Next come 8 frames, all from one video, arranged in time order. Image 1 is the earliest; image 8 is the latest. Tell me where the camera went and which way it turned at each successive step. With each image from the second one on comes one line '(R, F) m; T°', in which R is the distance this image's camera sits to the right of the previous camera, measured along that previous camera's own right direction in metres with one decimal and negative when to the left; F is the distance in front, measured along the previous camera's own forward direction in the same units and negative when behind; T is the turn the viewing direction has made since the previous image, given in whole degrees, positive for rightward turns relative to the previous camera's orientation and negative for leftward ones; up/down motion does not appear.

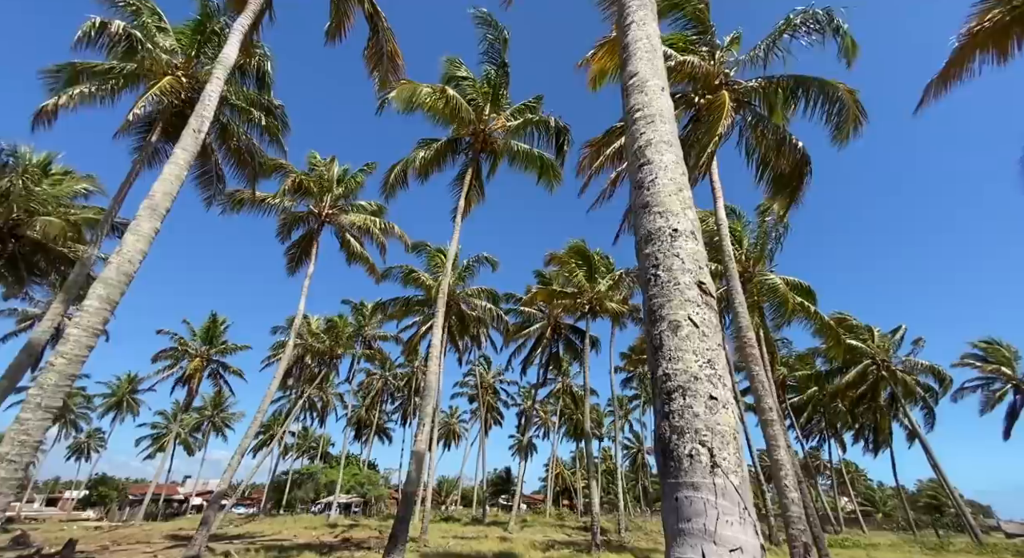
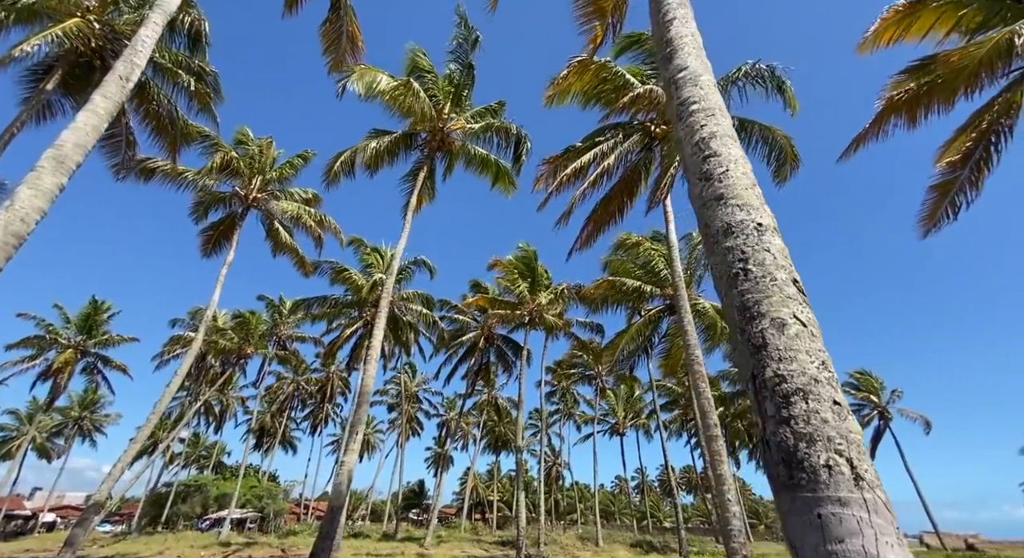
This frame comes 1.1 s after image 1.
(-0.7, +0.4) m; +9°
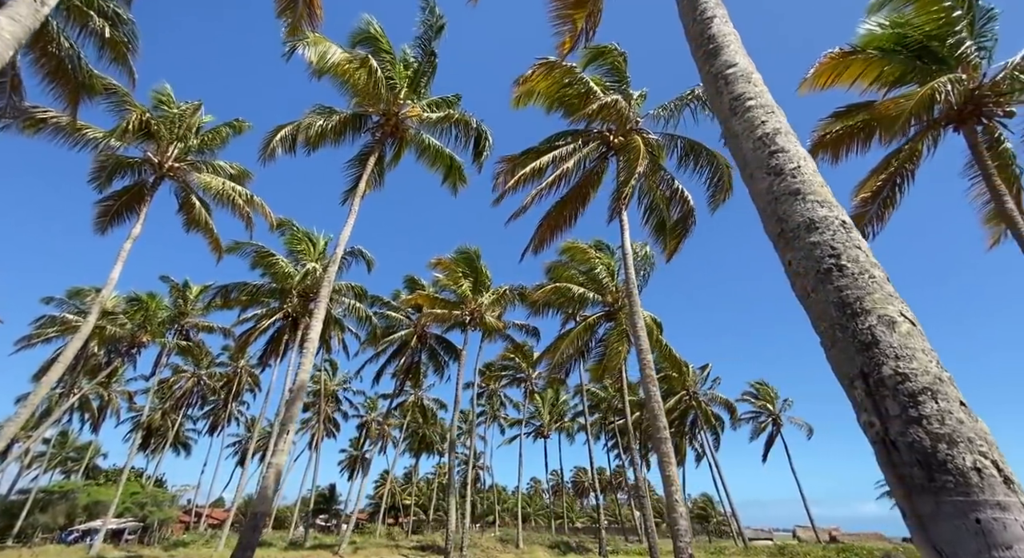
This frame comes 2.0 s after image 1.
(-0.7, +0.3) m; +9°
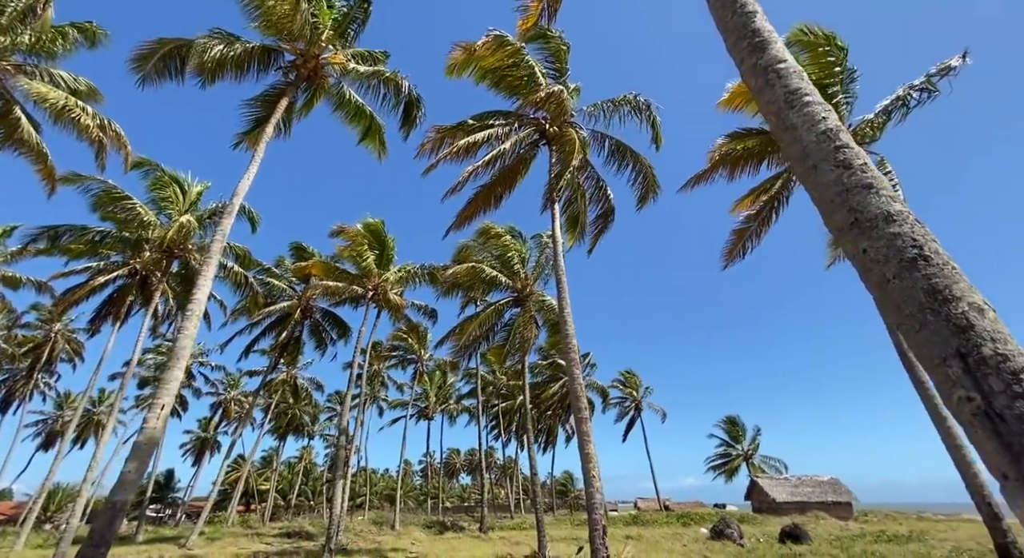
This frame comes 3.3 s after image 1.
(-1.0, +0.4) m; +15°
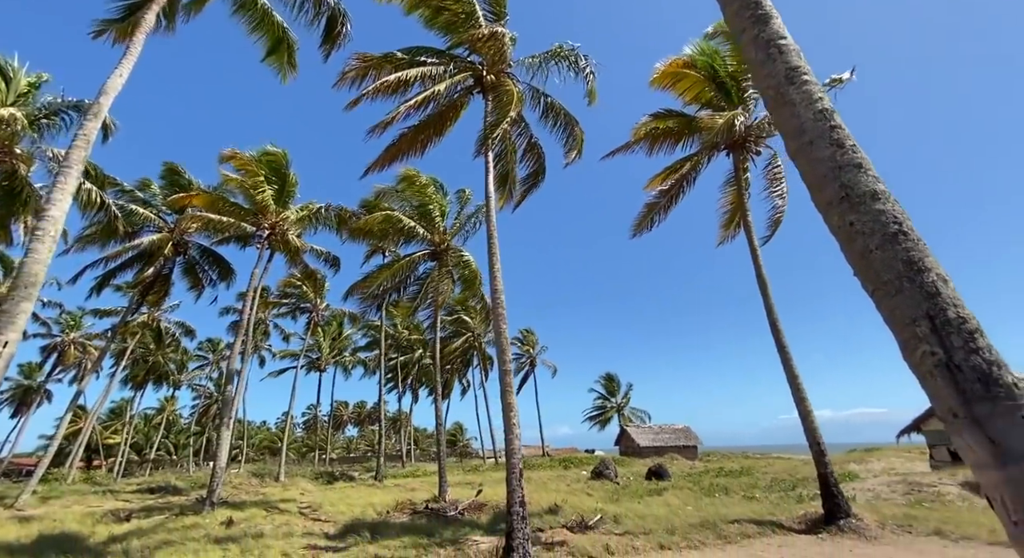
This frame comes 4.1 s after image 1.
(-0.7, +0.2) m; +13°
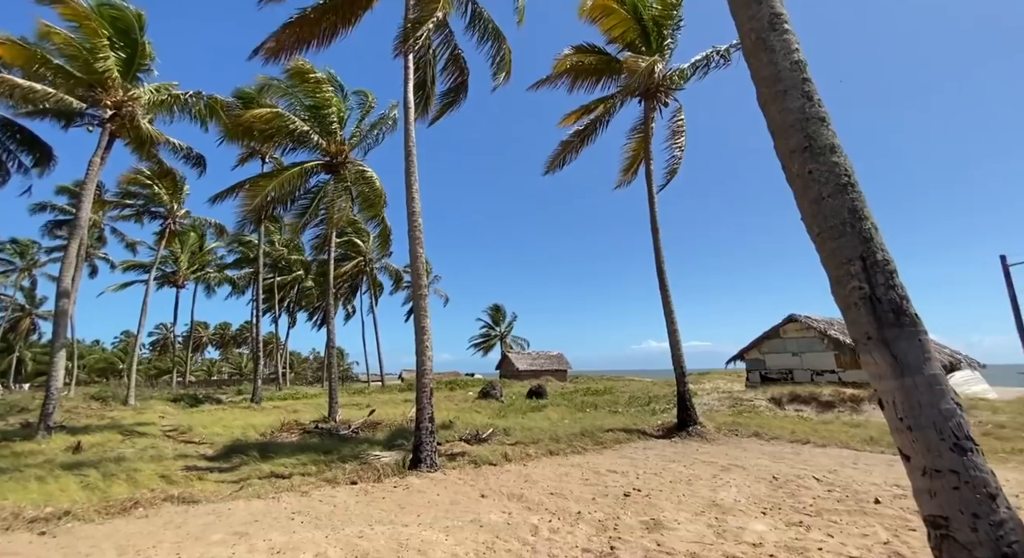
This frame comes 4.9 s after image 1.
(-0.6, +0.1) m; +15°
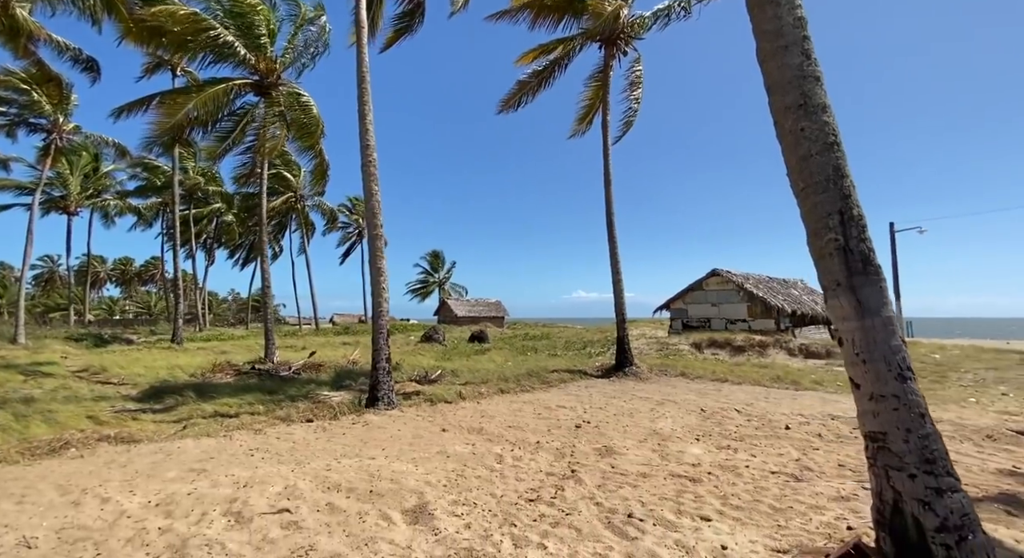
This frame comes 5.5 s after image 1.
(-0.5, 0.0) m; +9°
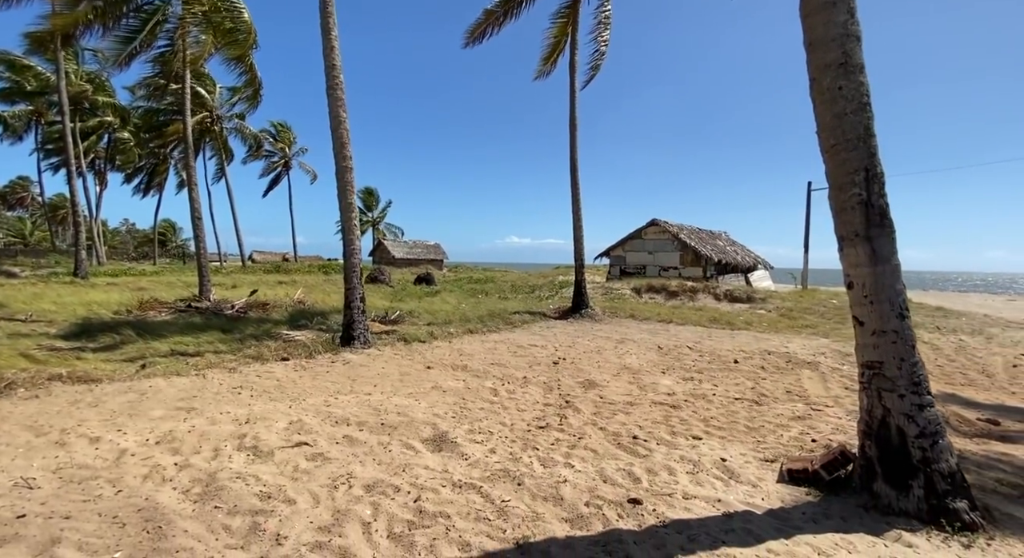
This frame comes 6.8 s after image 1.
(-1.0, 0.0) m; +9°
